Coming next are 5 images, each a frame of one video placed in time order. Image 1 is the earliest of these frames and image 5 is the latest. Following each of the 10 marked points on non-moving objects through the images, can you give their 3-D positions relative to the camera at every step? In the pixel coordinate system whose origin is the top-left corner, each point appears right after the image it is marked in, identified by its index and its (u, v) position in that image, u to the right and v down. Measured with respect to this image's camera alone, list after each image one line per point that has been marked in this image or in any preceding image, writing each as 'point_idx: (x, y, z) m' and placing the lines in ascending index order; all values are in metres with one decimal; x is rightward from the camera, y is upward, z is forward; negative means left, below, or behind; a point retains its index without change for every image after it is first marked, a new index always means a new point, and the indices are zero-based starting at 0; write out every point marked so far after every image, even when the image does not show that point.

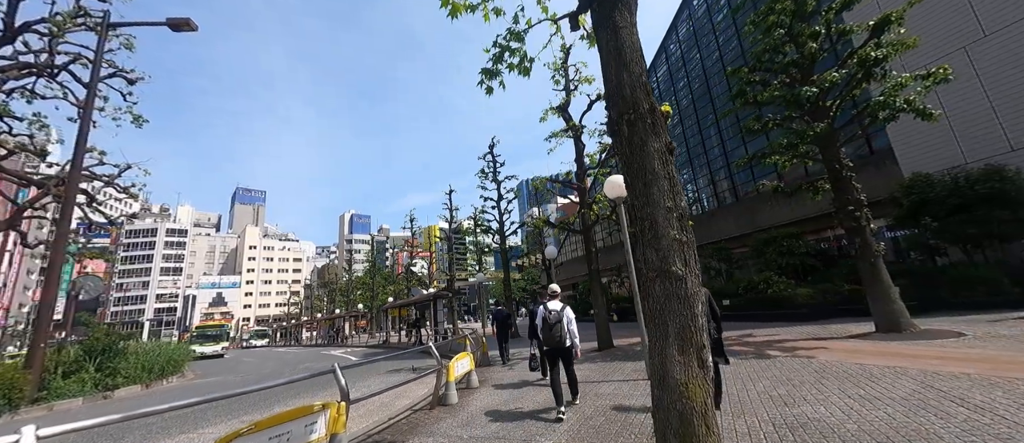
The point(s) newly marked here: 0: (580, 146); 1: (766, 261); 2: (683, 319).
0: (+2.1, +2.4, +10.5) m
1: (+11.2, -1.8, +15.1) m
2: (+1.1, -0.6, +2.3) m
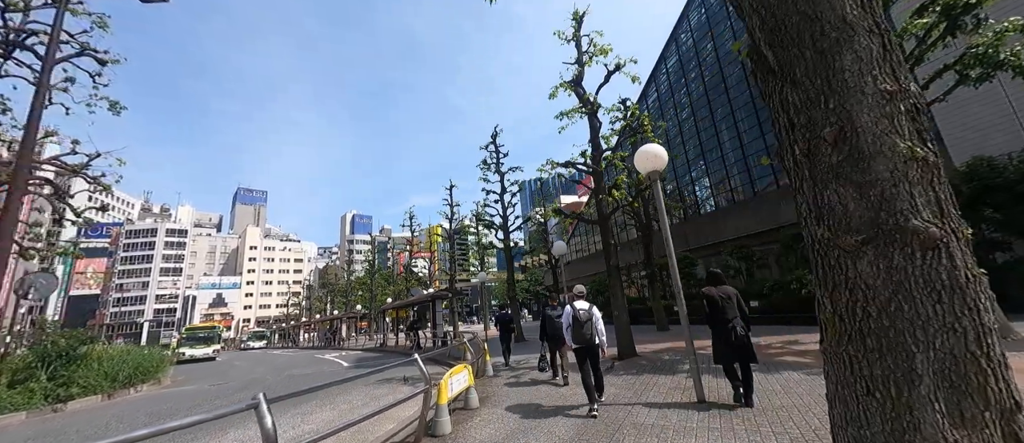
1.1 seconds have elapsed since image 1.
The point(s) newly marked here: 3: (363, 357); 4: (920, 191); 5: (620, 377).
0: (+2.2, +2.7, +9.1) m
1: (+11.4, -1.5, +13.7) m
2: (+1.2, -0.3, +0.9) m
3: (-8.3, -7.5, +18.8) m
4: (+1.3, +0.1, +1.0) m
5: (+2.0, -2.9, +6.4) m
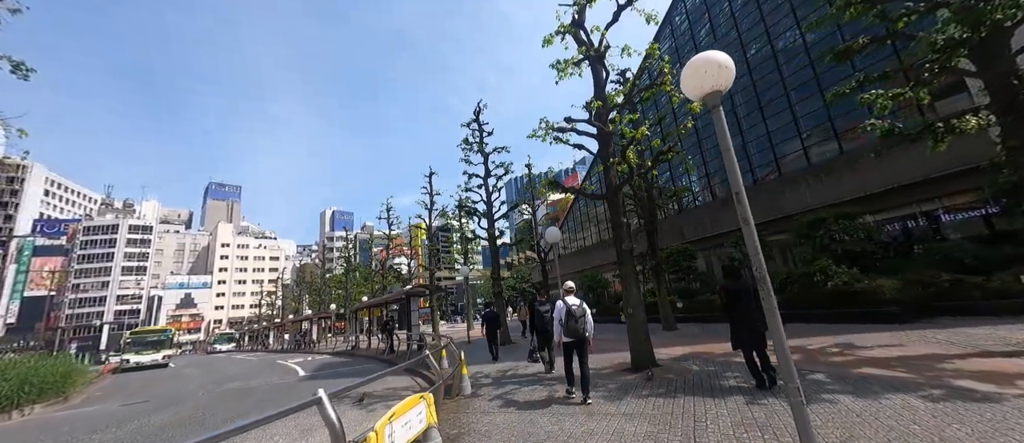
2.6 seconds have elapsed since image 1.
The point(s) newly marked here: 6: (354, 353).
0: (+1.9, +3.2, +7.3) m
1: (+10.9, -0.9, +12.3) m
2: (+1.2, +0.2, -0.9) m
3: (-9.0, -6.9, +16.5) m
4: (+1.3, +0.6, -0.8) m
5: (+1.8, -2.4, +4.6) m
6: (-9.0, -7.5, +19.3) m
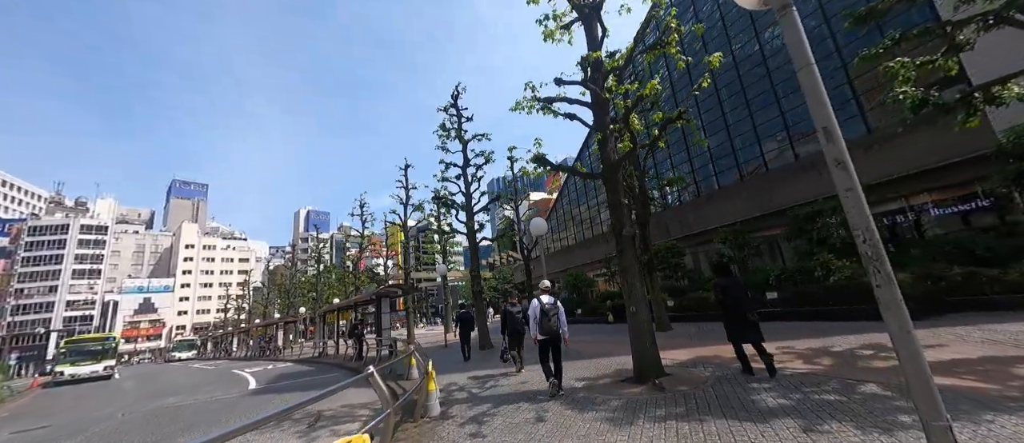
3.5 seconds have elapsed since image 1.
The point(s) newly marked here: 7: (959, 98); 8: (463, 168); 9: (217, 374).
0: (+1.5, +3.5, +6.3) m
1: (+10.2, -0.7, +11.6) m
2: (+1.3, +0.5, -2.0) m
3: (-9.8, -6.6, +14.9) m
4: (+1.3, +0.9, -1.9) m
5: (+1.6, -2.1, +3.5) m
6: (-9.9, -7.2, +17.7) m
7: (+7.4, +2.0, +5.7) m
8: (-2.0, +2.2, +14.1) m
9: (-15.9, -8.2, +18.3) m
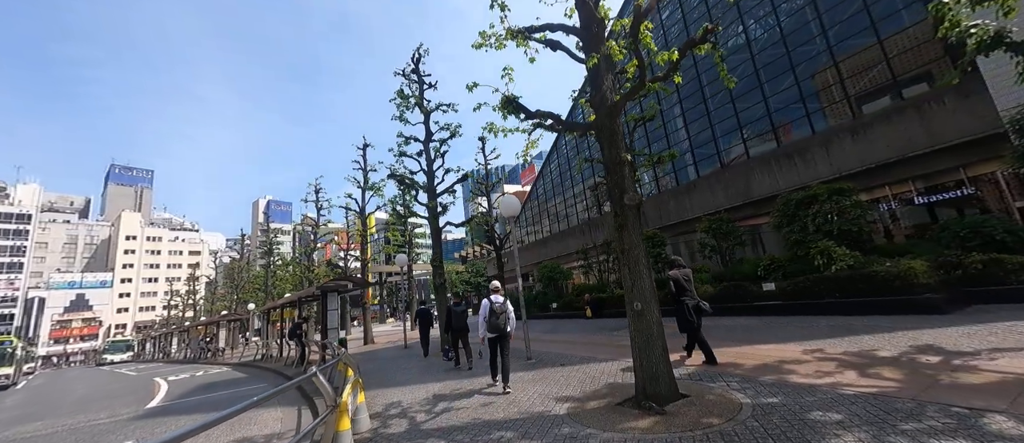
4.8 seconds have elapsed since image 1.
0: (+1.0, +3.9, +4.6) m
1: (+9.3, -0.2, +10.7) m
2: (+1.4, +0.8, -3.6) m
3: (-11.0, -5.9, +12.6) m
4: (+1.4, +1.2, -3.5) m
5: (+1.2, -1.7, +2.0) m
6: (-11.4, -6.4, +15.4) m
7: (+6.9, +2.4, +4.5) m
8: (-3.1, +2.8, +12.2) m
9: (-17.4, -7.4, +15.6) m
